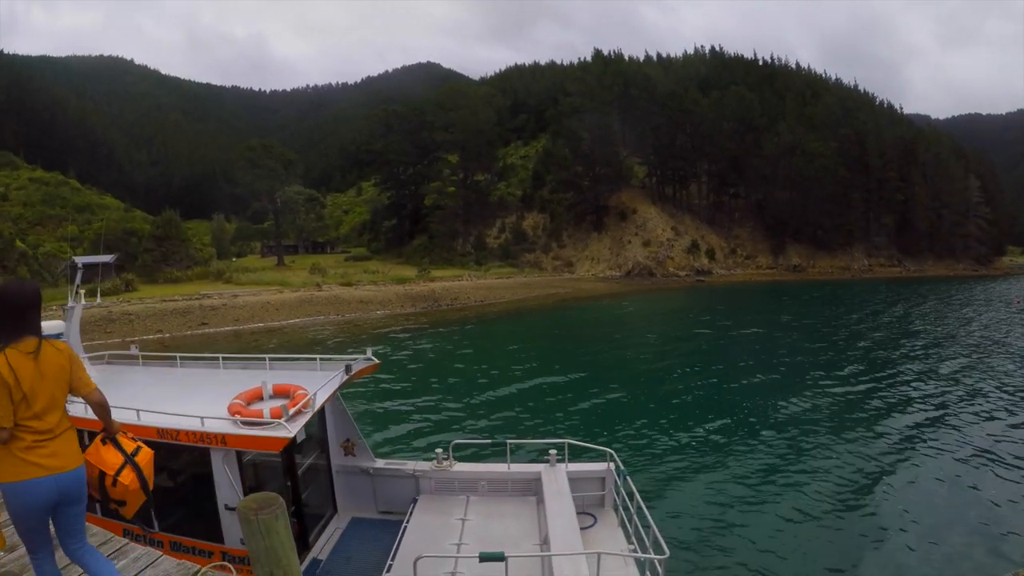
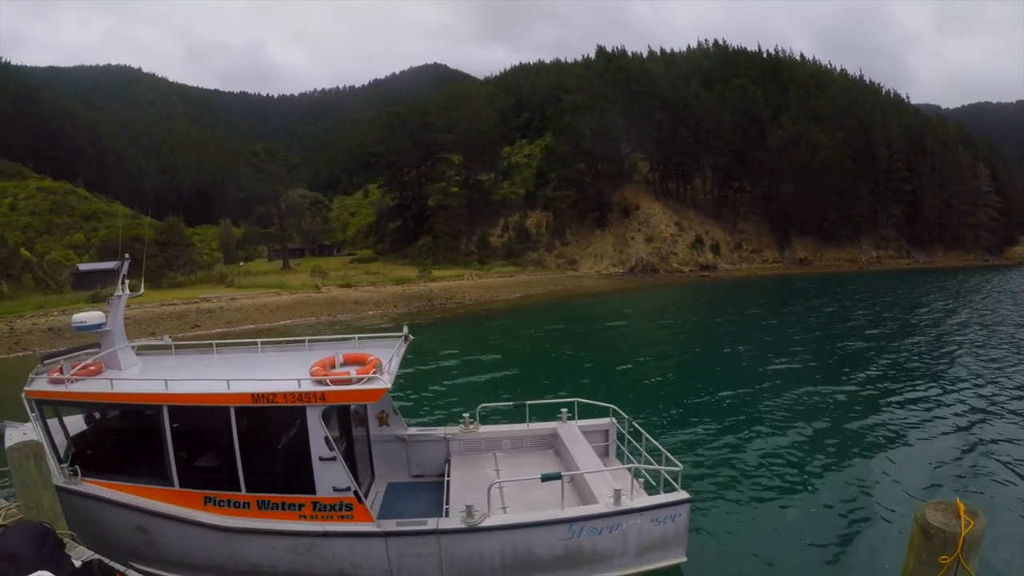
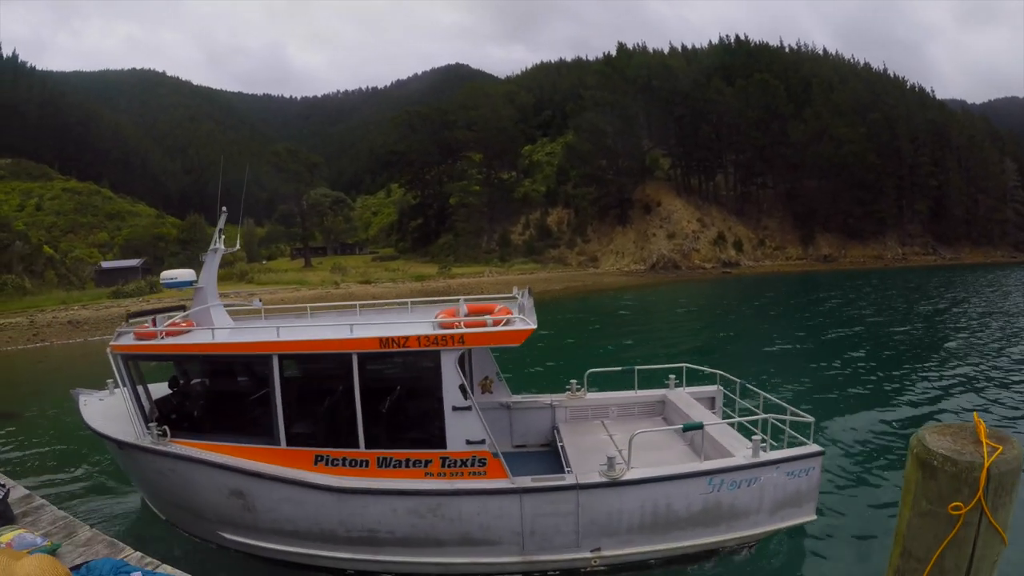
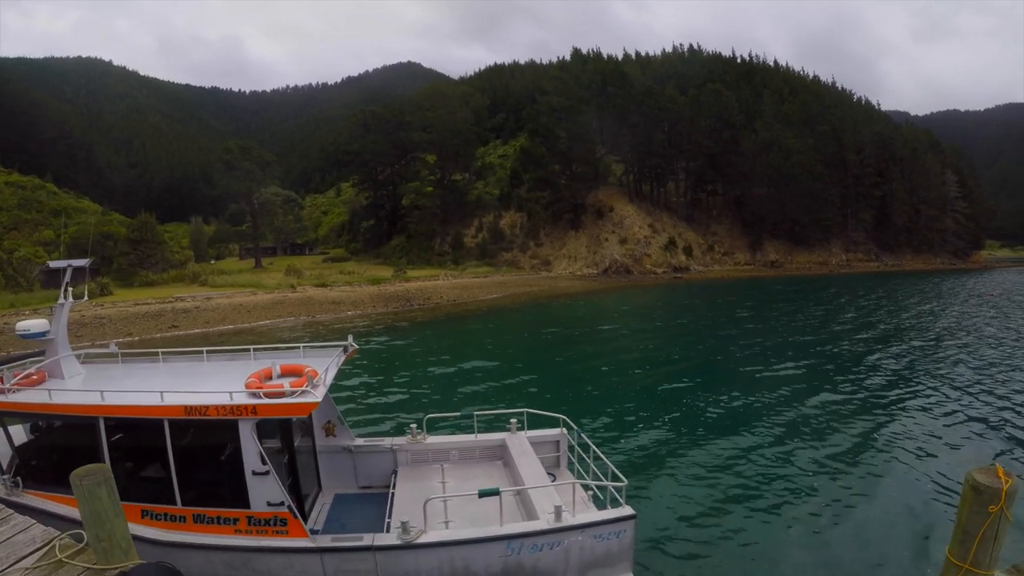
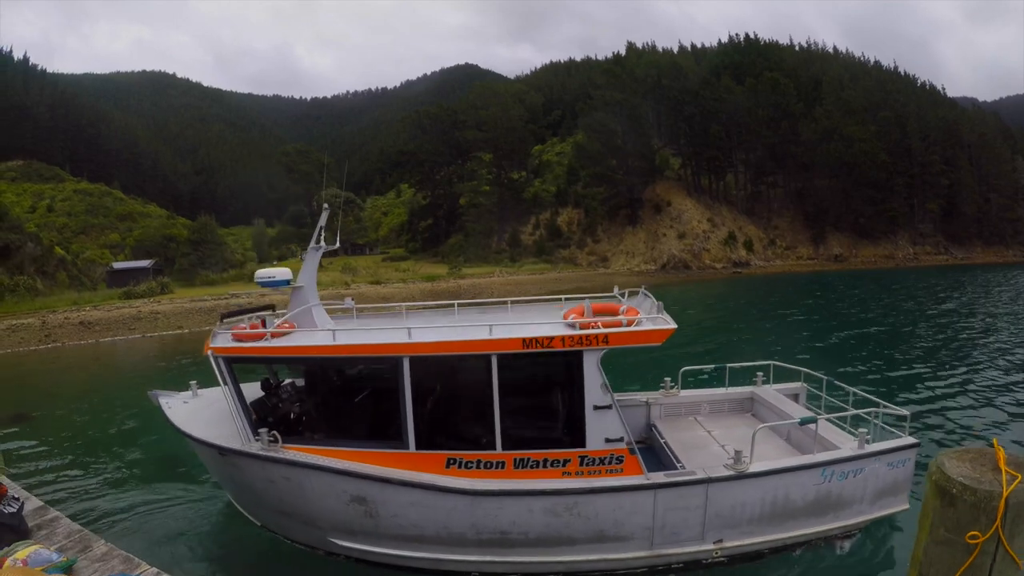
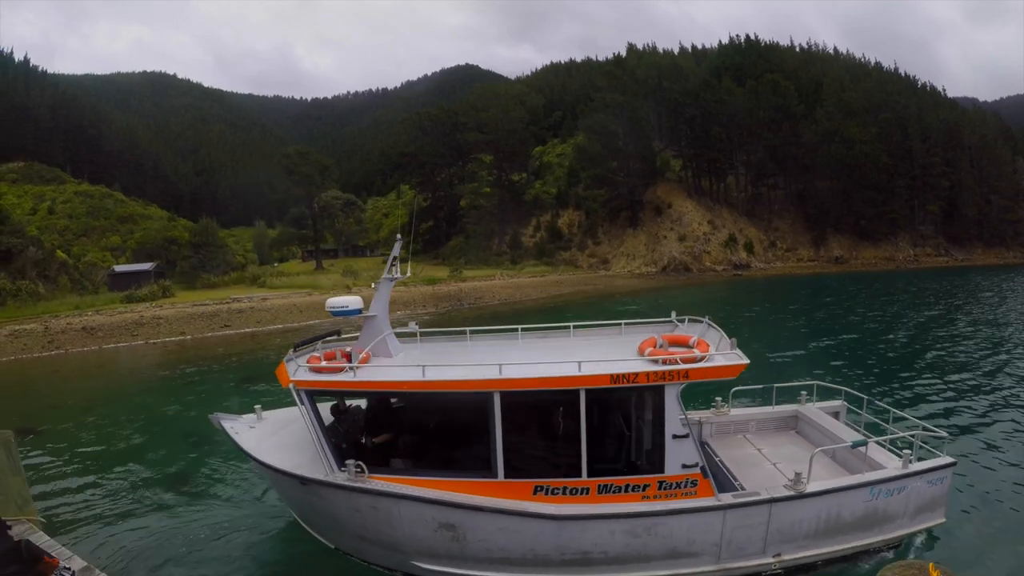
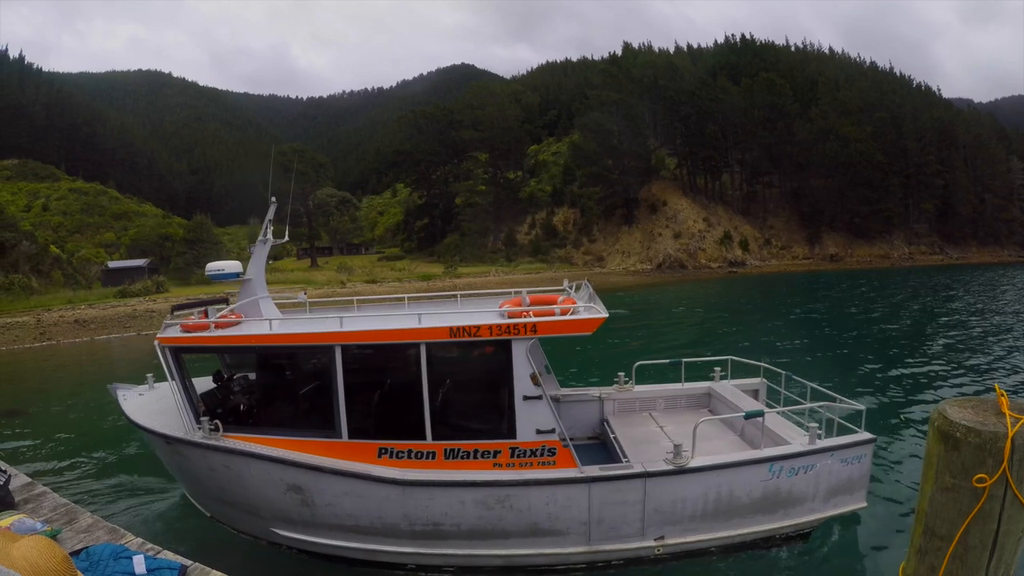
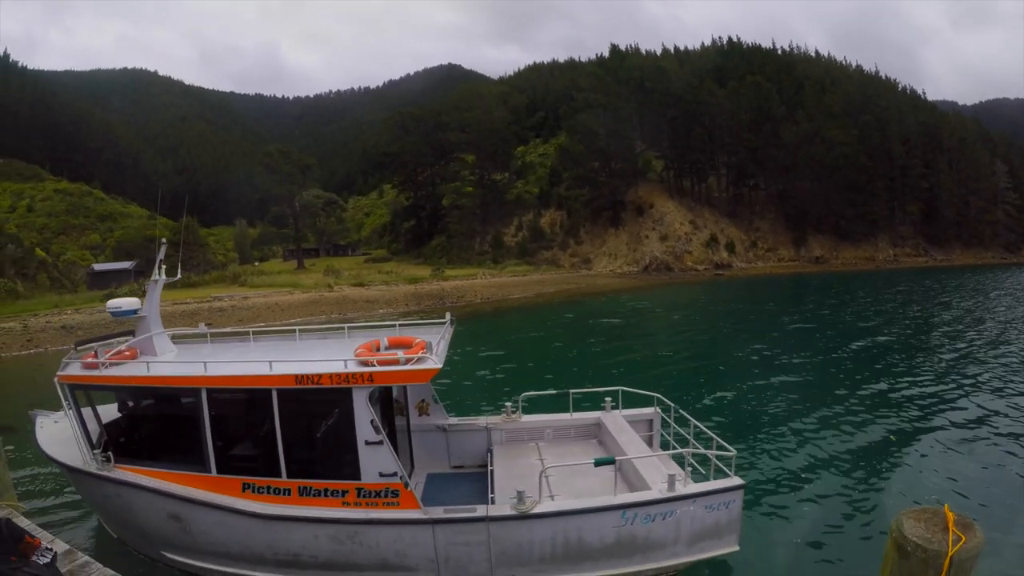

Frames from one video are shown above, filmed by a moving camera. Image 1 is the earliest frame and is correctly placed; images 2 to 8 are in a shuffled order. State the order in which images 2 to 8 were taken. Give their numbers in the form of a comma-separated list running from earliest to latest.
4, 2, 8, 3, 7, 5, 6
